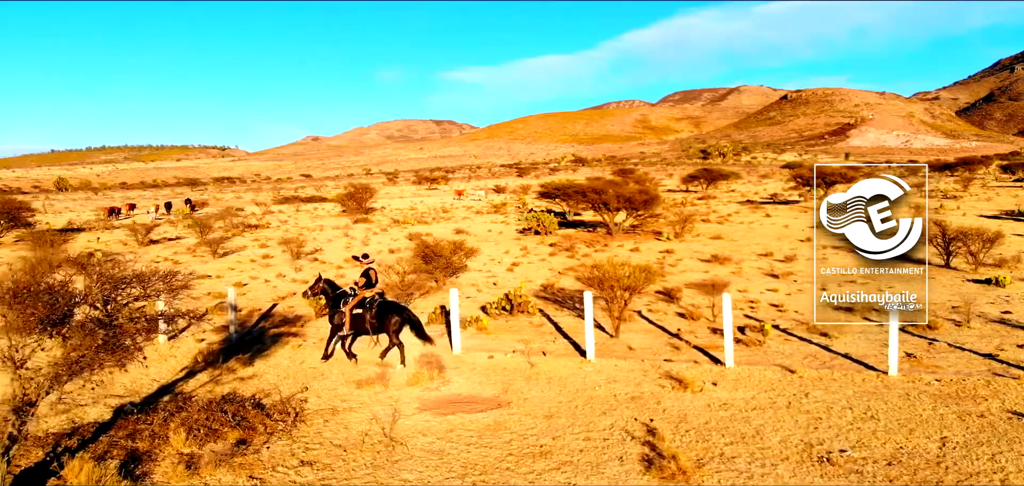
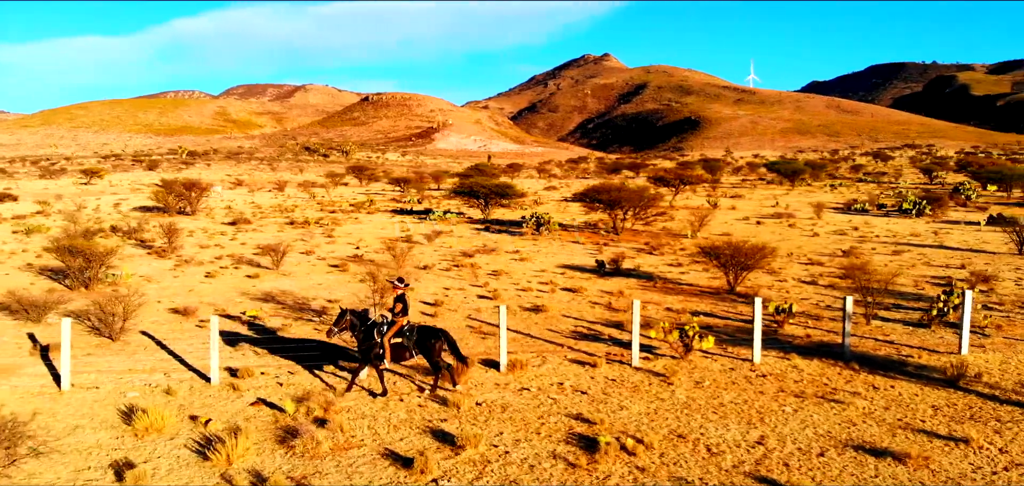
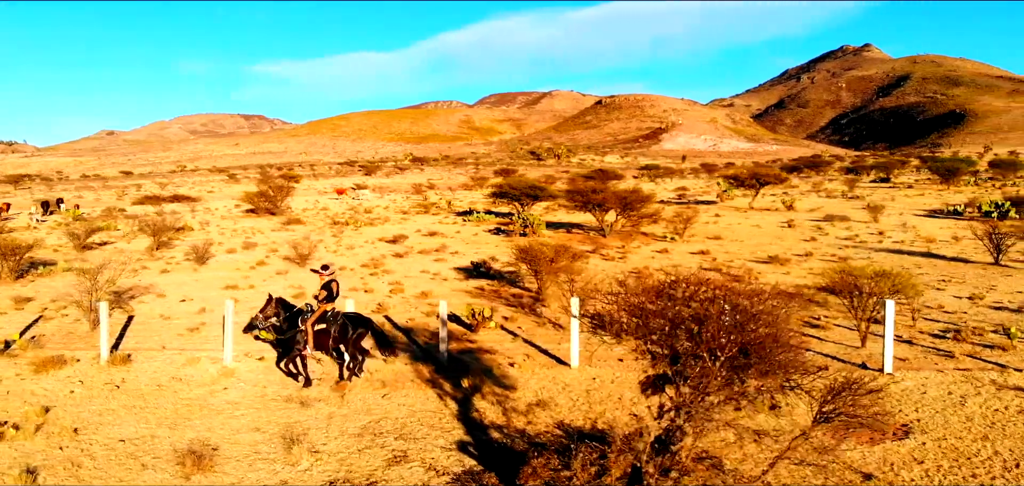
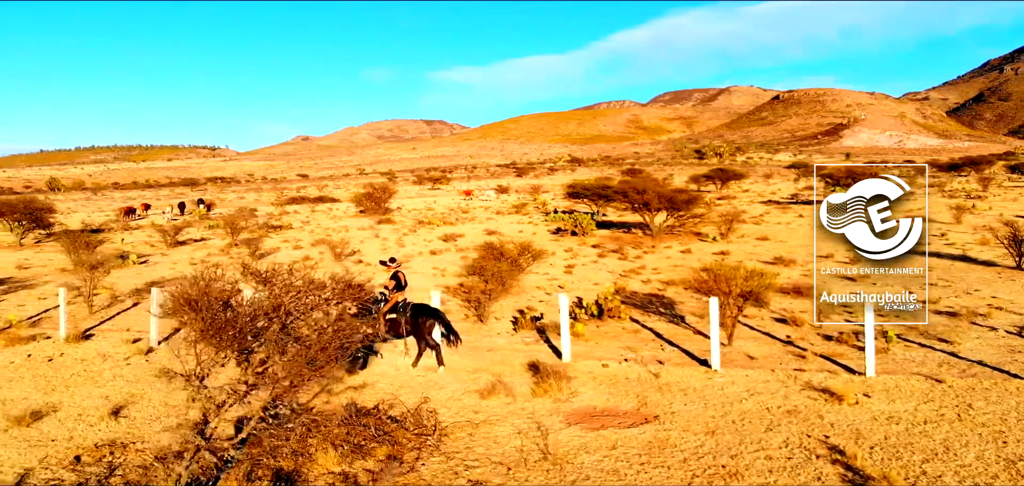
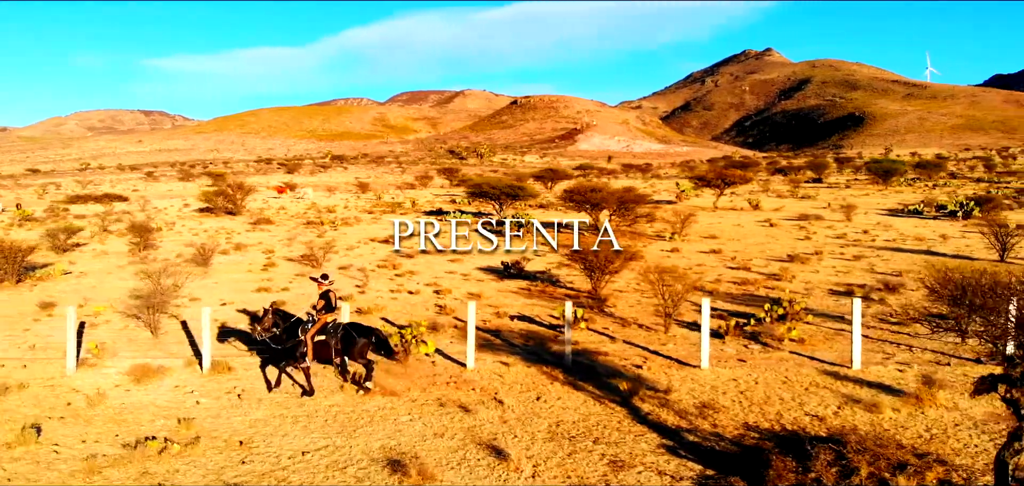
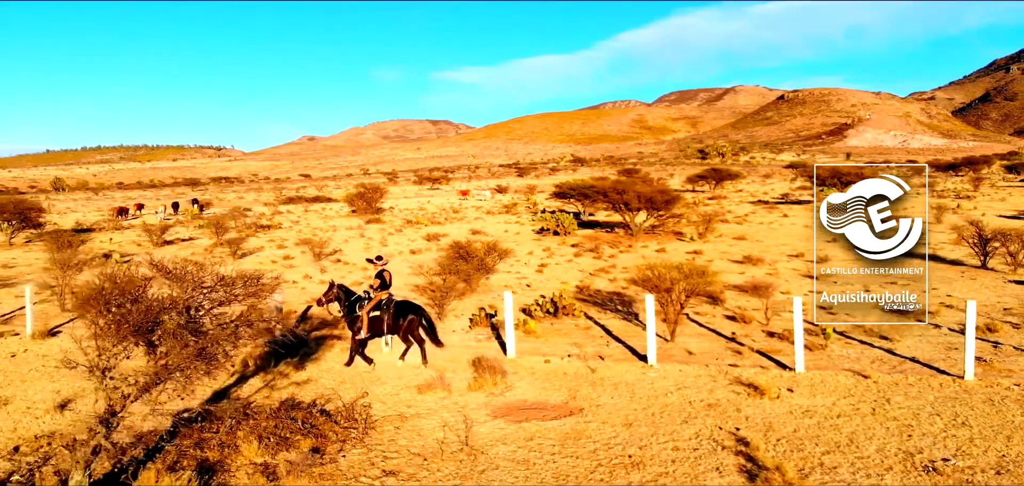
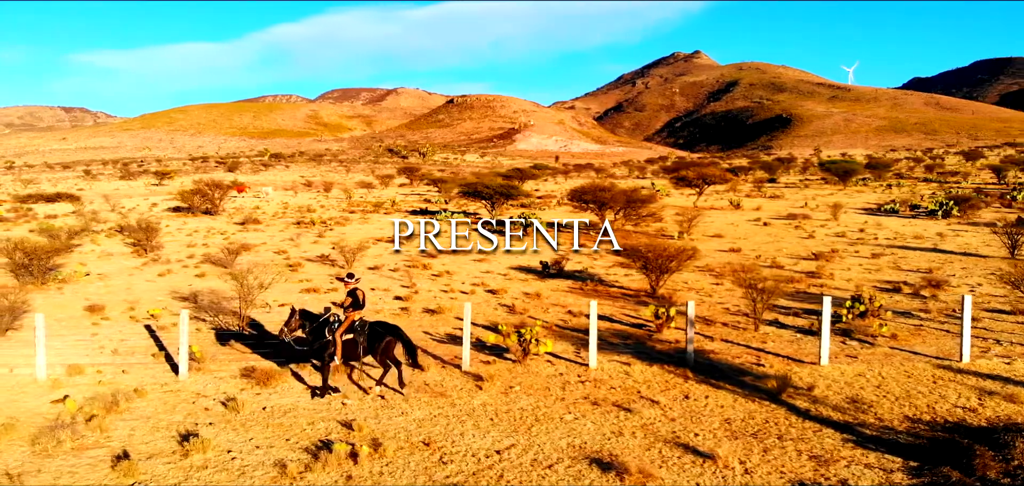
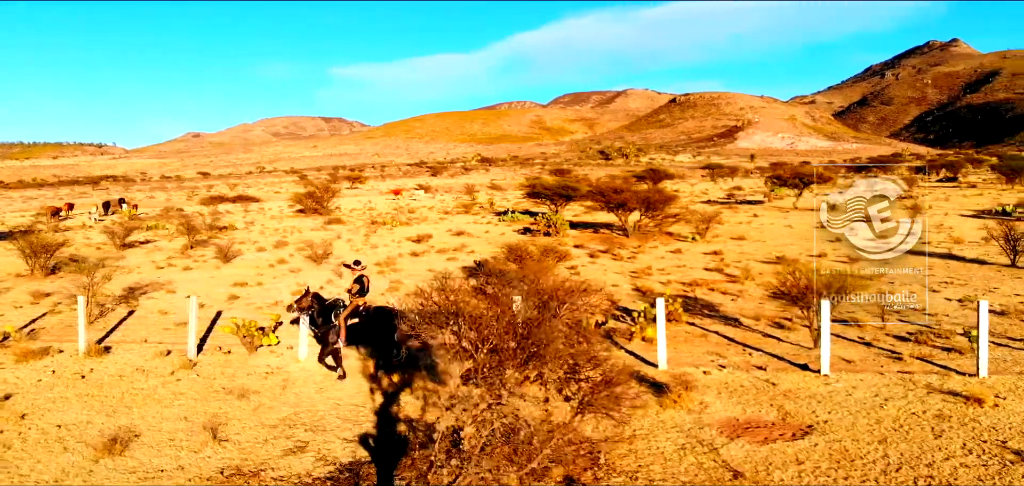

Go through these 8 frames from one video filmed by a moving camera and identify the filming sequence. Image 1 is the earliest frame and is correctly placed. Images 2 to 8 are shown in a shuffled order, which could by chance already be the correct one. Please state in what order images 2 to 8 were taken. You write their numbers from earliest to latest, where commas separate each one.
6, 4, 8, 3, 5, 7, 2
